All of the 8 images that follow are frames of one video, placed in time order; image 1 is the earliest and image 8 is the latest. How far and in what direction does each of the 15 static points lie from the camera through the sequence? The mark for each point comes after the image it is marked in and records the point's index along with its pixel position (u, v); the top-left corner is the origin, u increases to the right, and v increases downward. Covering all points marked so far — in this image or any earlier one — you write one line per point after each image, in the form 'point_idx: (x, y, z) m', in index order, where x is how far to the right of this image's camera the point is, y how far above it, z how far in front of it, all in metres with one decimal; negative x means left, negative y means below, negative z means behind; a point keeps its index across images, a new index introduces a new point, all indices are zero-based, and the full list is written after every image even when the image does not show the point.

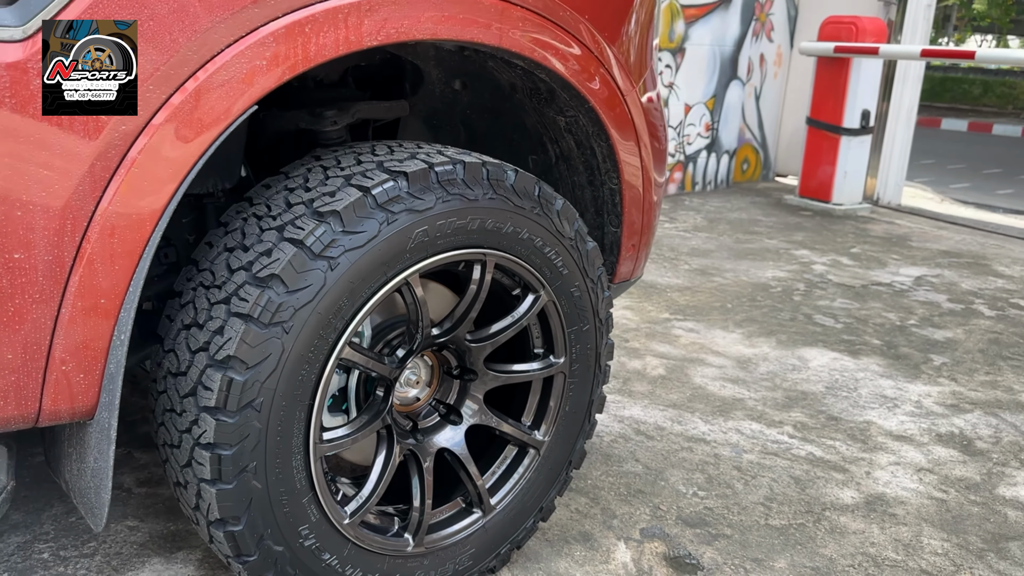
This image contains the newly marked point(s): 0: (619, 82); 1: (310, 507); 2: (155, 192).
0: (+0.2, +0.4, +1.6) m
1: (-0.3, -0.3, +1.3) m
2: (-0.4, +0.1, +1.1) m
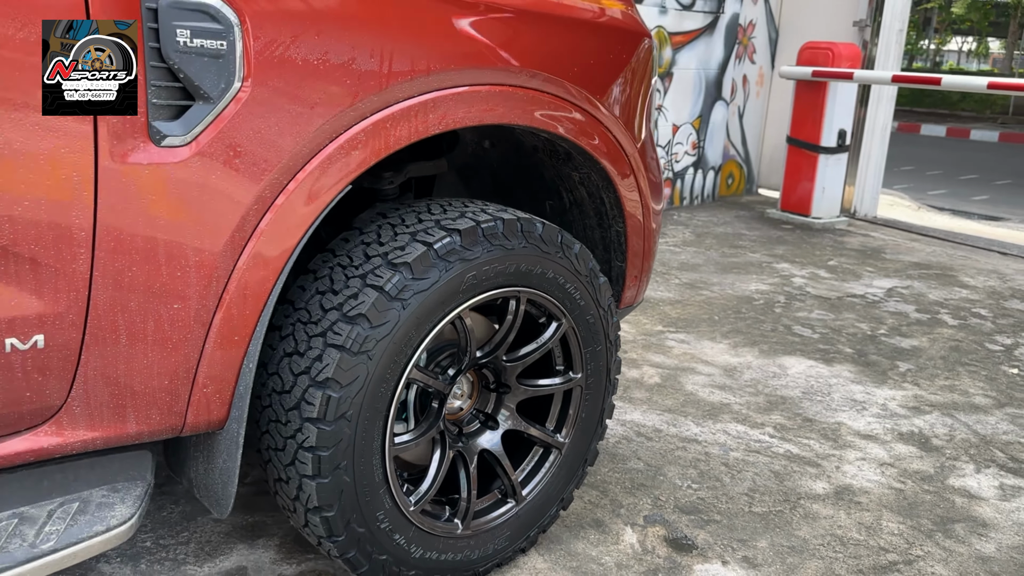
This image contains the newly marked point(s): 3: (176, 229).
0: (+0.3, +0.3, +2.0) m
1: (-0.2, -0.4, +1.6) m
2: (-0.4, +0.1, +1.5) m
3: (-0.5, +0.1, +1.3) m
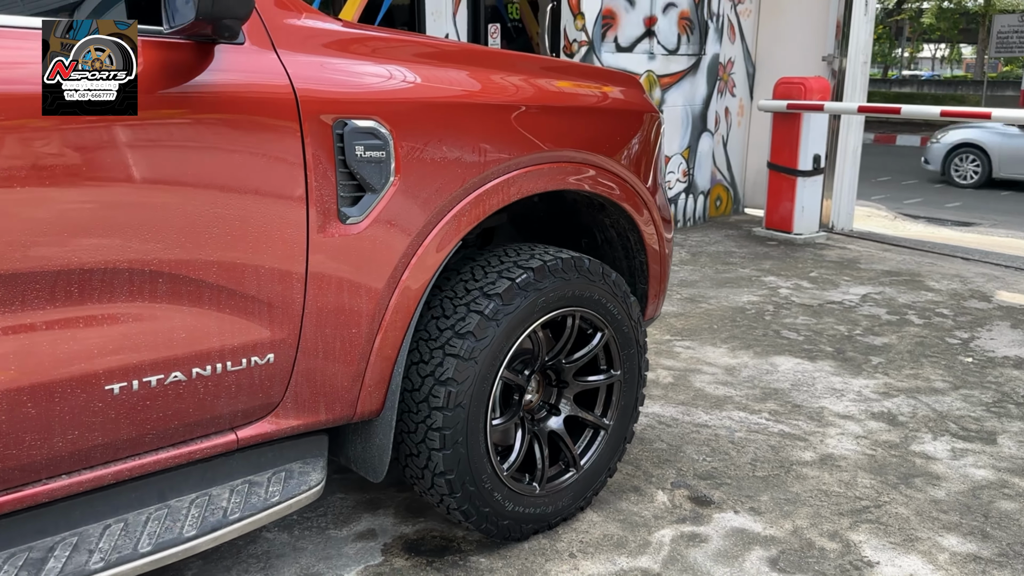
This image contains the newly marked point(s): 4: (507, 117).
0: (+0.4, +0.3, +2.6) m
1: (-0.1, -0.4, +2.2) m
2: (-0.2, 0.0, +2.1) m
3: (-0.4, 0.0, +1.9) m
4: (-0.1, +0.4, +2.1) m
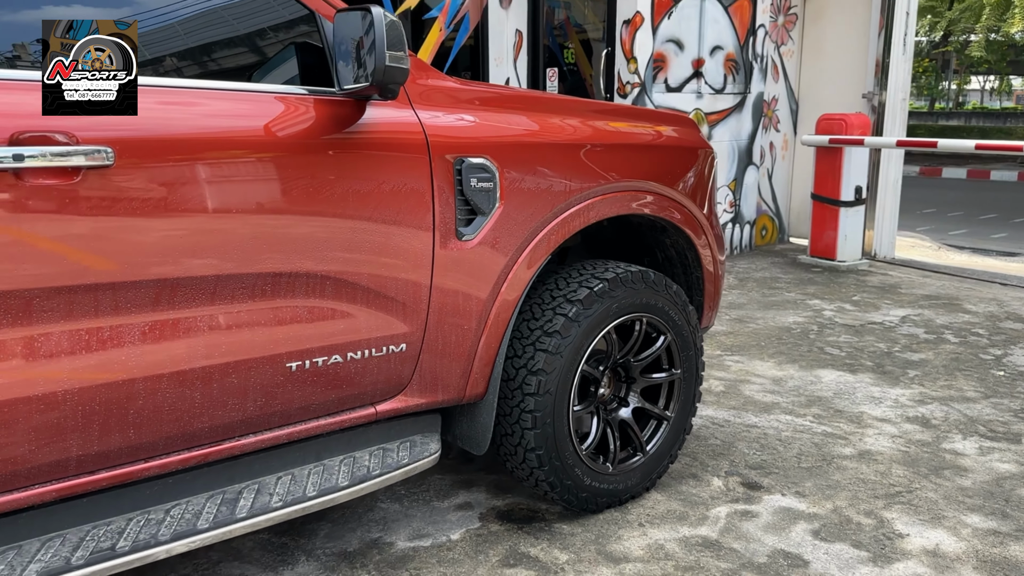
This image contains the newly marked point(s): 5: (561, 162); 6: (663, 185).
0: (+0.7, +0.2, +3.0) m
1: (+0.2, -0.5, +2.6) m
2: (0.0, 0.0, +2.5) m
3: (-0.1, 0.0, +2.4) m
4: (+0.2, +0.4, +2.6) m
5: (+0.1, +0.4, +2.5) m
6: (+0.5, +0.3, +2.9) m
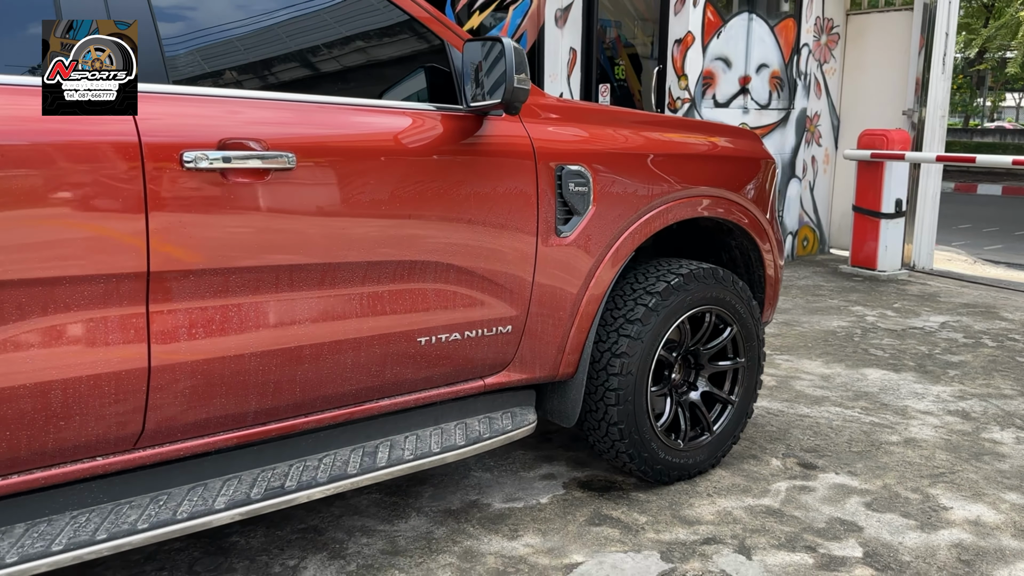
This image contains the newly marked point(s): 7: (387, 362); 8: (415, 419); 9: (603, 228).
0: (+1.0, +0.2, +3.3) m
1: (+0.5, -0.4, +2.9) m
2: (+0.3, 0.0, +2.8) m
3: (+0.2, 0.0, +2.7) m
4: (+0.5, +0.4, +2.9) m
5: (+0.4, +0.4, +2.9) m
6: (+0.8, +0.4, +3.2) m
7: (-0.4, -0.2, +2.4) m
8: (-0.3, -0.4, +2.6) m
9: (+0.3, +0.2, +2.8) m
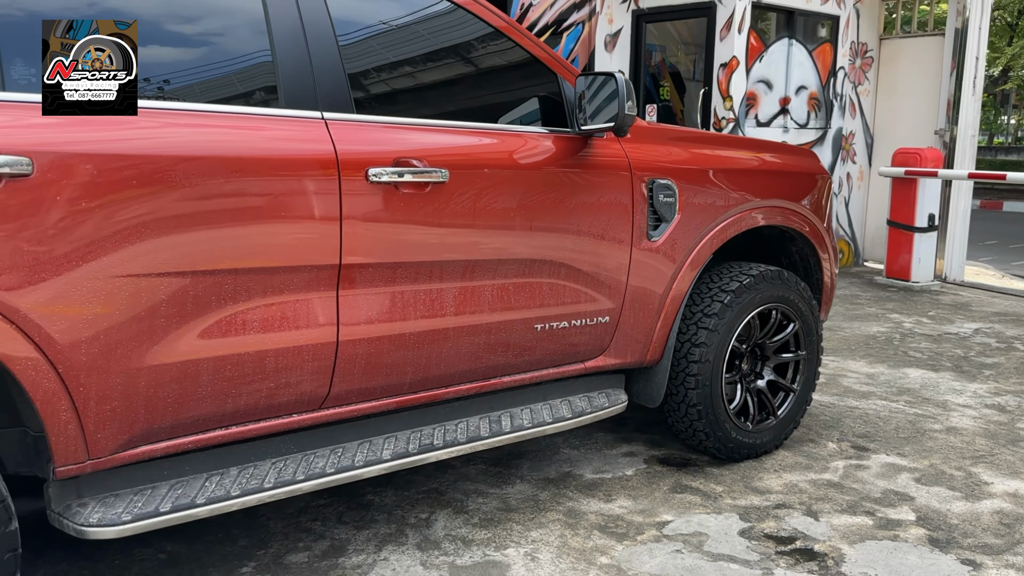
0: (+1.3, +0.2, +3.7) m
1: (+0.8, -0.4, +3.3) m
2: (+0.6, 0.0, +3.3) m
3: (+0.5, 0.0, +3.2) m
4: (+0.8, +0.4, +3.3) m
5: (+0.8, +0.4, +3.3) m
6: (+1.2, +0.4, +3.6) m
7: (0.0, -0.2, +2.9) m
8: (+0.1, -0.4, +3.0) m
9: (+0.6, +0.2, +3.2) m
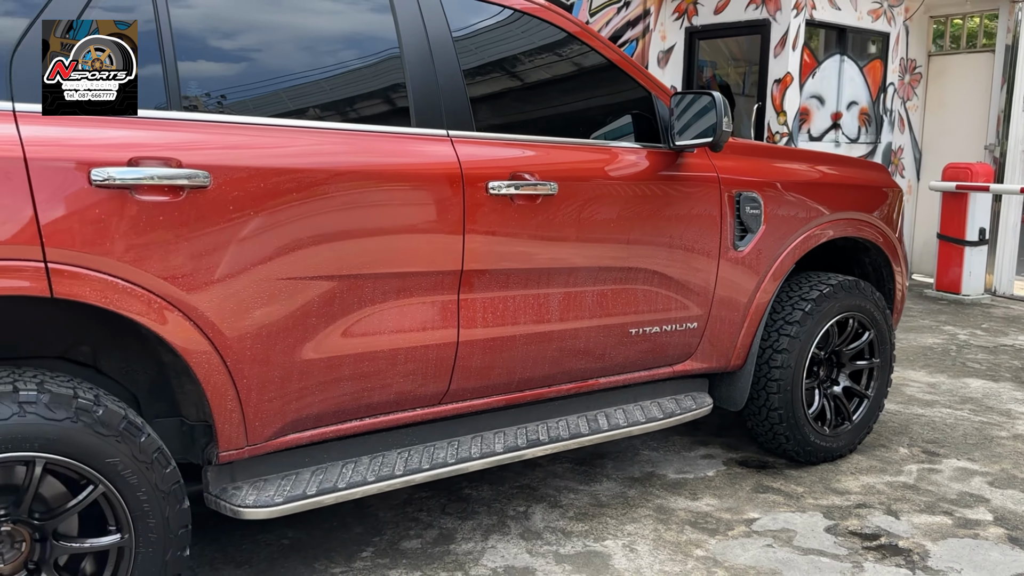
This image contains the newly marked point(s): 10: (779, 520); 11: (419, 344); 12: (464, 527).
0: (+1.7, +0.2, +3.9) m
1: (+1.2, -0.5, +3.5) m
2: (+1.0, 0.0, +3.4) m
3: (+0.9, 0.0, +3.3) m
4: (+1.2, +0.4, +3.5) m
5: (+1.1, +0.4, +3.5) m
6: (+1.5, +0.3, +3.7) m
7: (+0.3, -0.2, +3.0) m
8: (+0.4, -0.4, +3.2) m
9: (+1.0, +0.2, +3.4) m
10: (+1.0, -0.8, +3.1) m
11: (-0.3, -0.2, +2.6) m
12: (-0.2, -0.8, +3.0) m
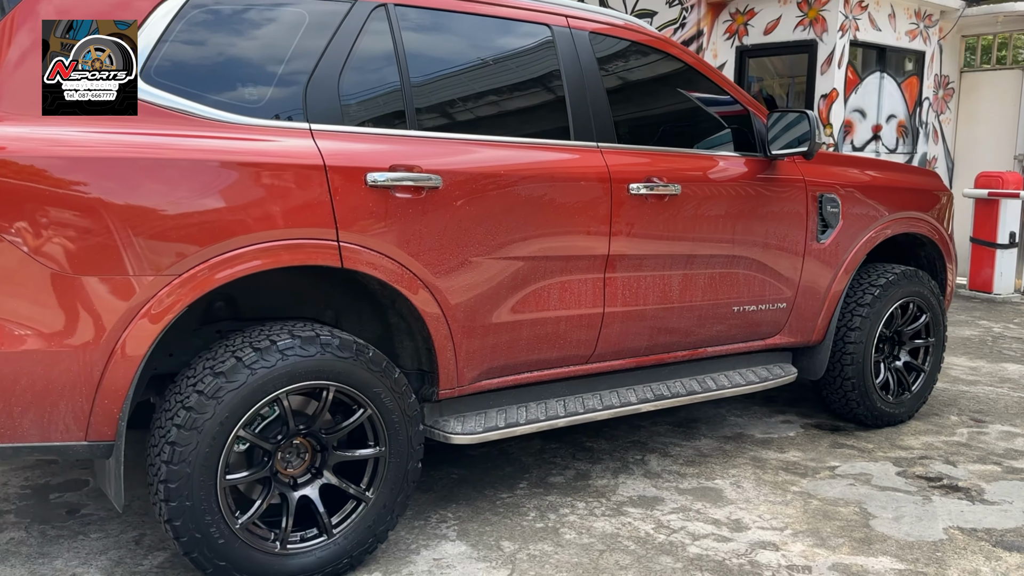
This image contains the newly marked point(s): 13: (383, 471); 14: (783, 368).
0: (+2.2, +0.2, +4.5) m
1: (+1.7, -0.4, +4.1) m
2: (+1.5, 0.0, +4.1) m
3: (+1.4, +0.1, +3.9) m
4: (+1.7, +0.4, +4.1) m
5: (+1.7, +0.4, +4.1) m
6: (+2.1, +0.4, +4.4) m
7: (+0.9, -0.1, +3.7) m
8: (+0.9, -0.3, +3.8) m
9: (+1.5, +0.2, +4.0) m
10: (+1.5, -0.8, +3.7) m
11: (+0.2, -0.1, +3.2) m
12: (+0.4, -0.8, +3.7) m
13: (-0.4, -0.6, +2.7) m
14: (+1.2, -0.4, +4.0) m
